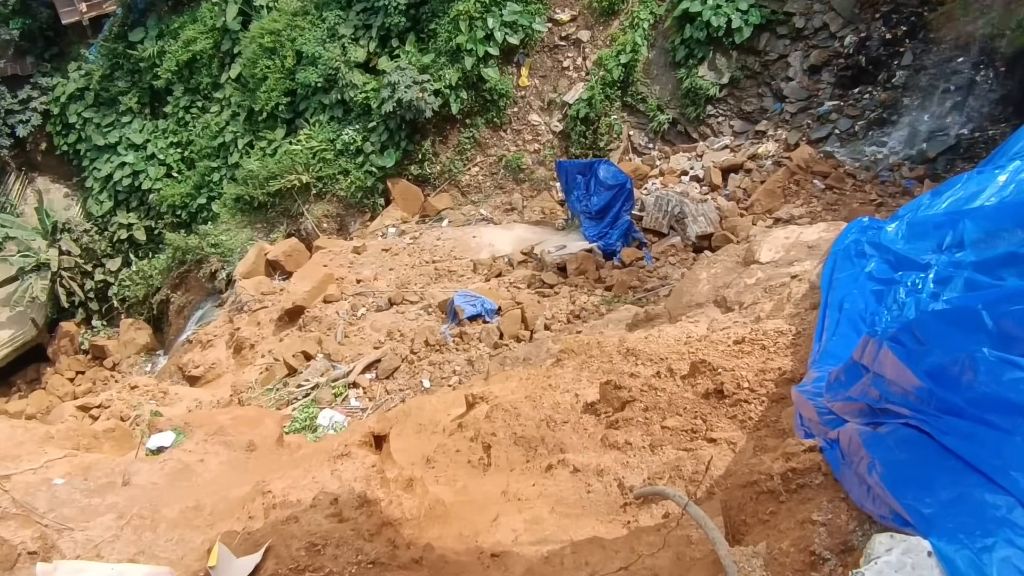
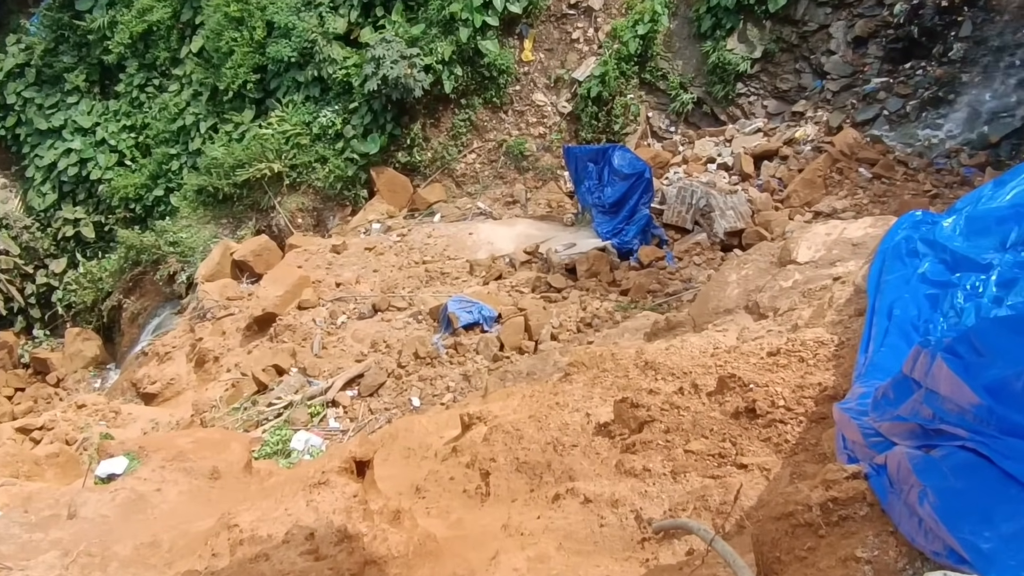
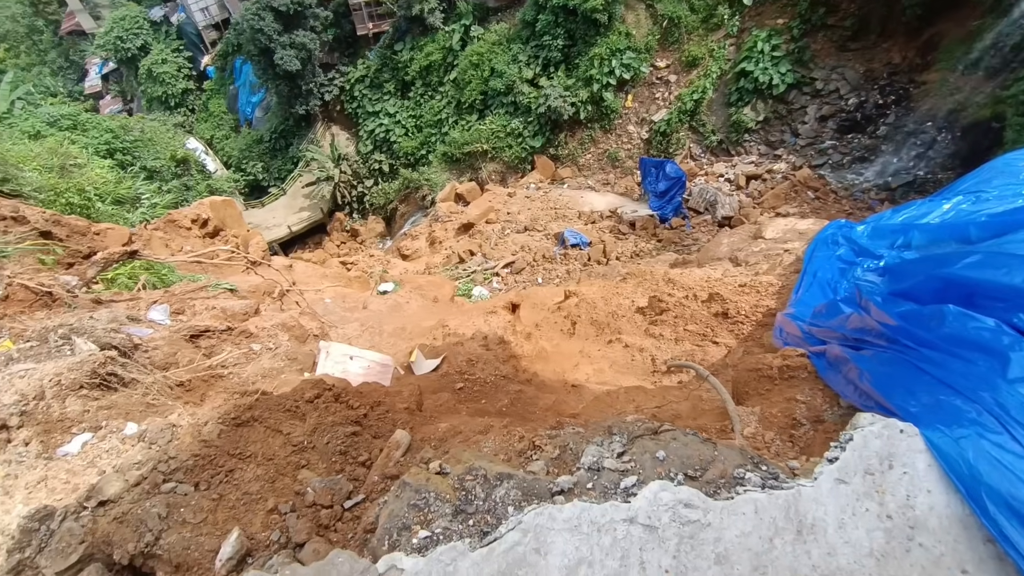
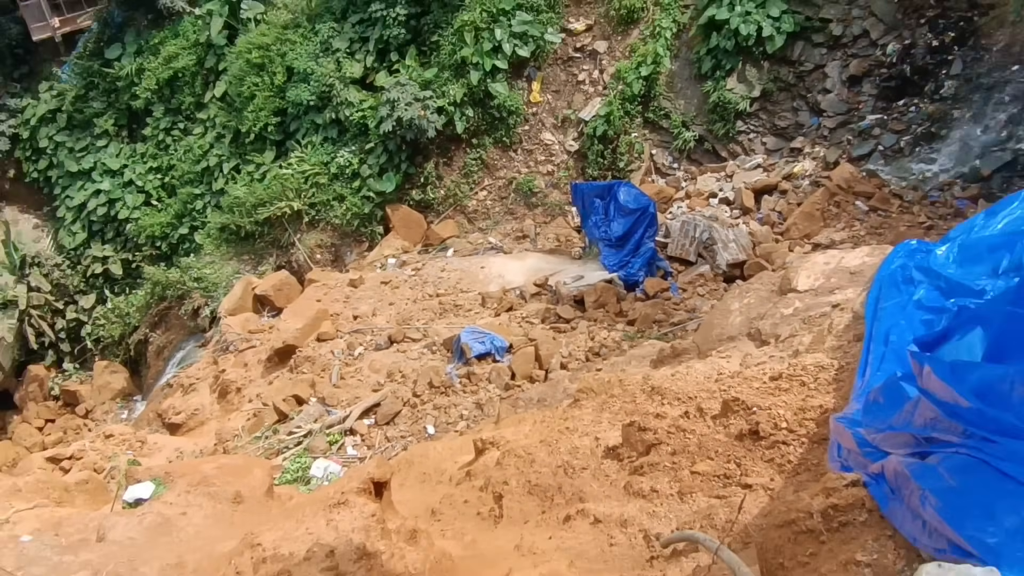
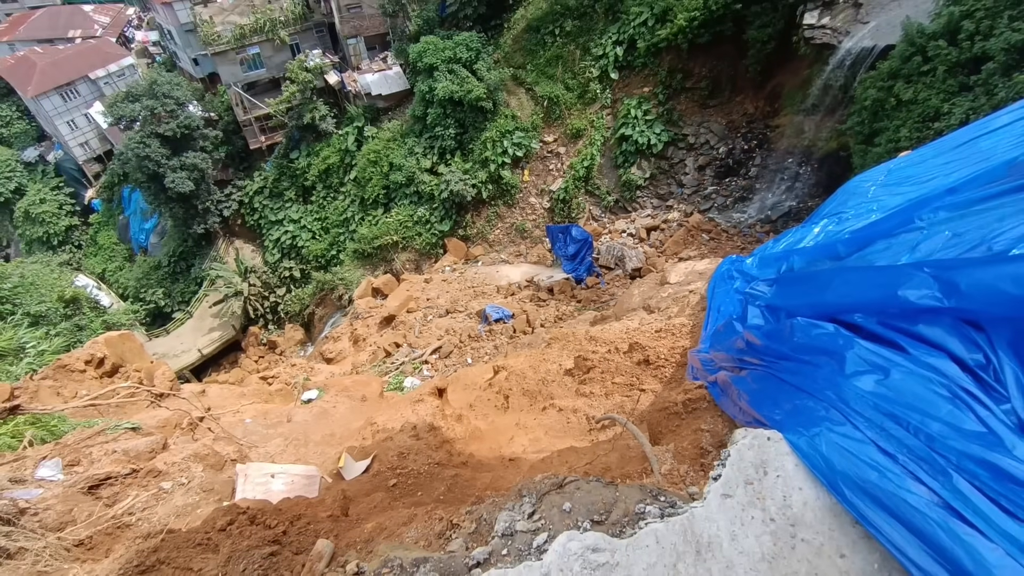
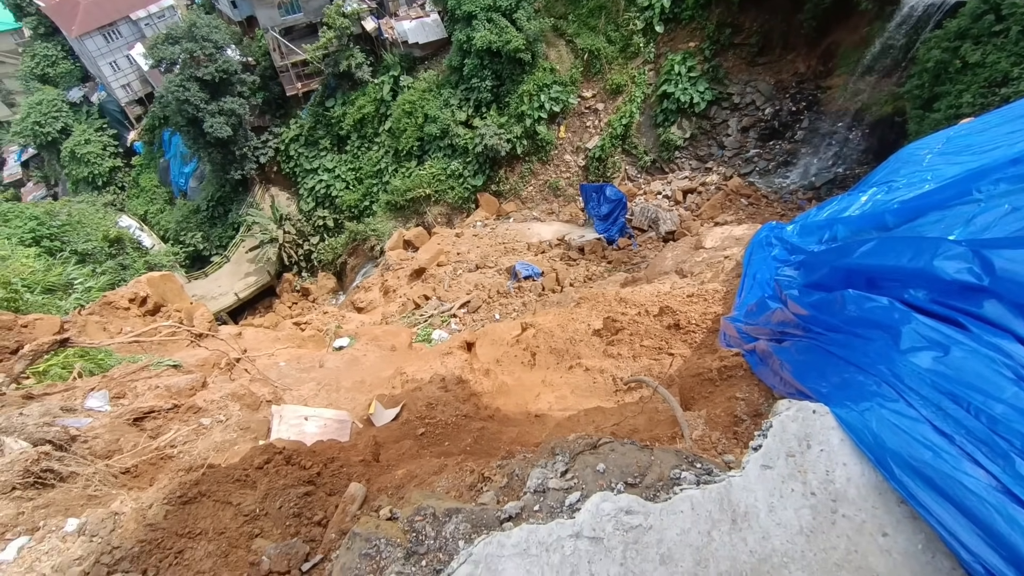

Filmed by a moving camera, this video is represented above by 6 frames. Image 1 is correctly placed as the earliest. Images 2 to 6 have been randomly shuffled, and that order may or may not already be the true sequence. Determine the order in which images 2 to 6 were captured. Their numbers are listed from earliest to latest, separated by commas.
2, 4, 5, 6, 3
